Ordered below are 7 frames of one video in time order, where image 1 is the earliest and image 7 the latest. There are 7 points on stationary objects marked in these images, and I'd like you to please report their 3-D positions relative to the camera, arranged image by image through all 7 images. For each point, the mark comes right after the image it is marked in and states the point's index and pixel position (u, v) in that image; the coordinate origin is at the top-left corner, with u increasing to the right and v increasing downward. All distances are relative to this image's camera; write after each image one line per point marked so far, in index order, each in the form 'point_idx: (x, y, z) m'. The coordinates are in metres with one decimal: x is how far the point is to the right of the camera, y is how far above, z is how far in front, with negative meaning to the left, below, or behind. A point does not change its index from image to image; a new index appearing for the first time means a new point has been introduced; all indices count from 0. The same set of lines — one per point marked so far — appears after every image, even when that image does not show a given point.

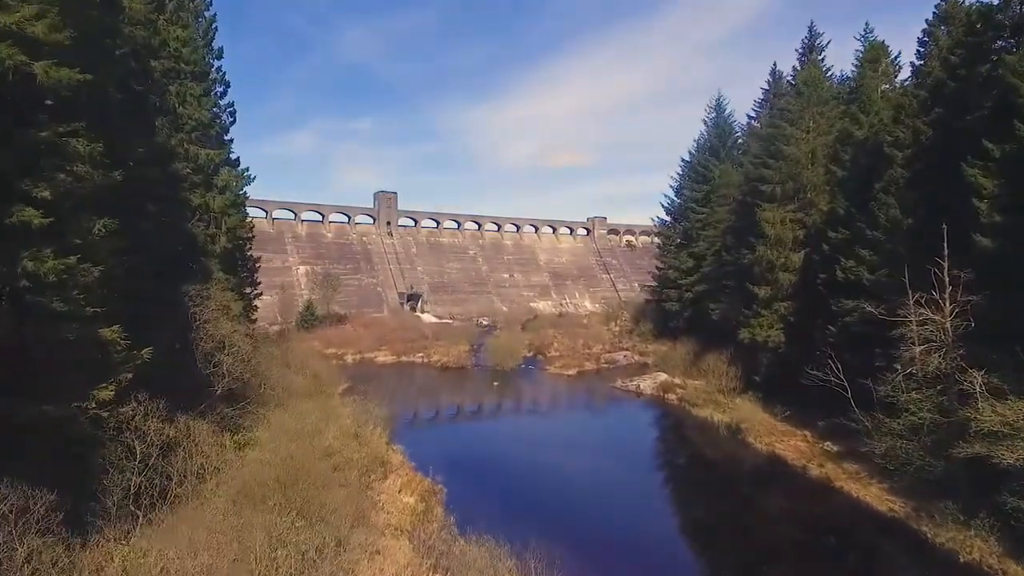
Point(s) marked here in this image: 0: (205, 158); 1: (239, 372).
0: (-8.3, +3.5, +16.1) m
1: (-6.0, -1.9, +13.3) m
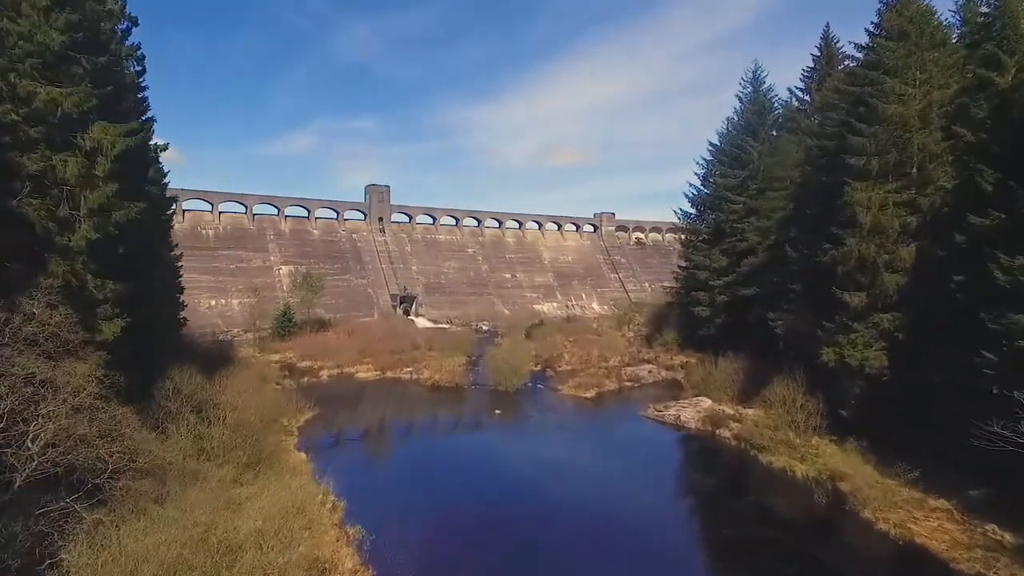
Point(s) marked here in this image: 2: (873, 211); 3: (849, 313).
0: (-8.1, +3.3, +10.5) m
1: (-5.8, -2.1, +7.7) m
2: (+10.0, +2.1, +16.5) m
3: (+9.6, -0.7, +17.0) m
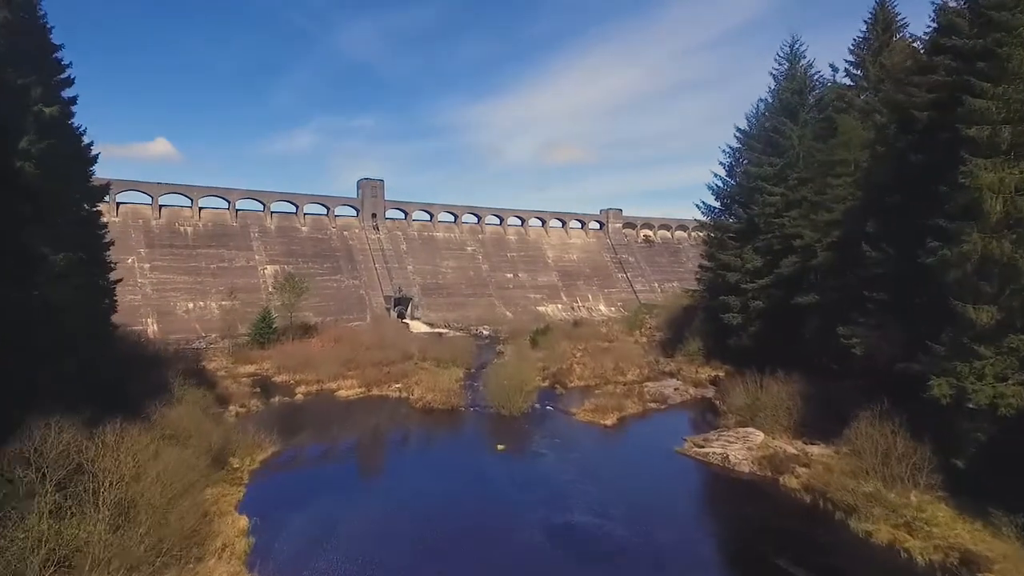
0: (-7.9, +3.0, +6.2) m
1: (-5.6, -2.4, +3.4) m
2: (+10.2, +1.9, +12.3) m
3: (+9.8, -0.9, +12.8) m
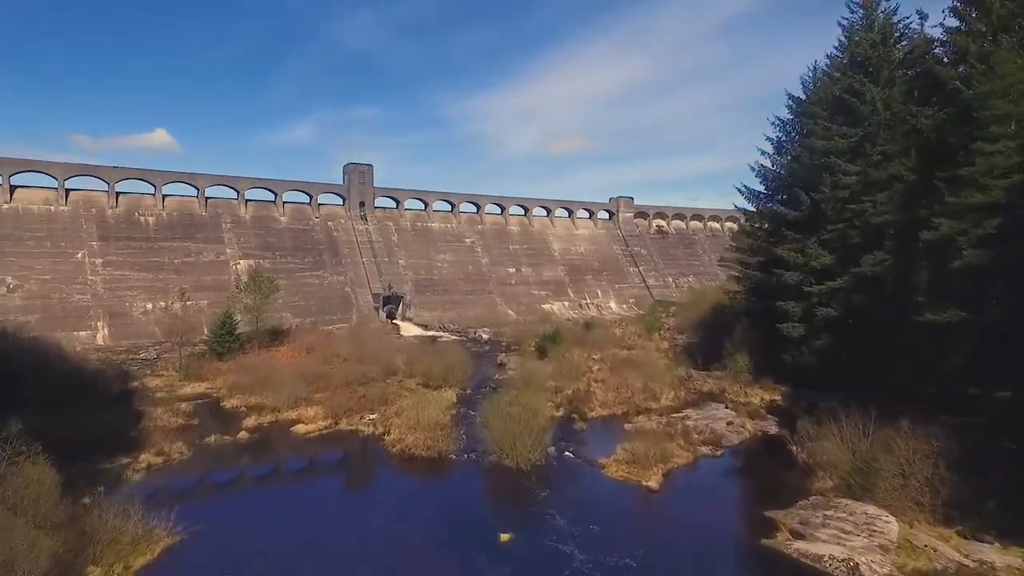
0: (-7.7, +2.5, 0.0) m
1: (-5.4, -3.0, -2.7) m
2: (+10.4, +1.5, +6.1) m
3: (+10.0, -1.3, +6.6) m
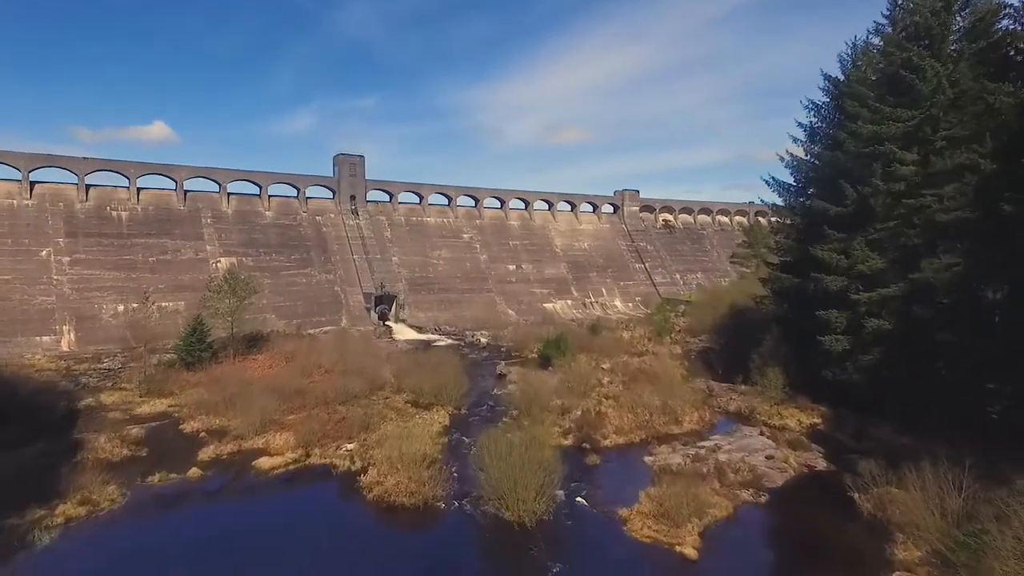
0: (-7.7, +1.9, -3.3) m
1: (-5.4, -3.5, -5.9) m
2: (+10.4, +1.0, +2.8) m
3: (+10.0, -1.8, +3.4) m
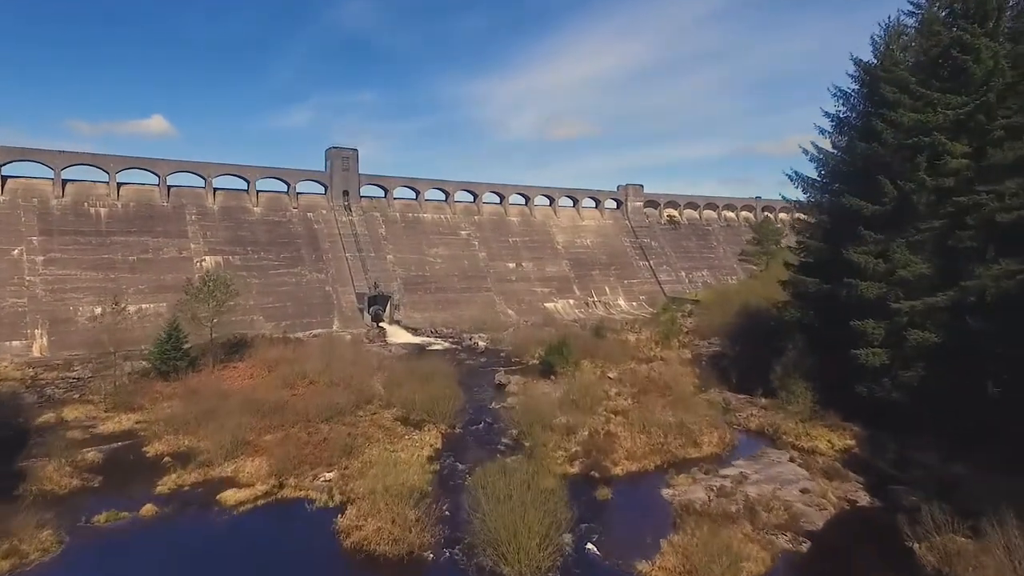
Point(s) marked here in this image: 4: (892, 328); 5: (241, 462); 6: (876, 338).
0: (-7.7, +1.5, -5.6) m
1: (-5.4, -4.0, -8.1) m
2: (+10.4, +0.6, +0.5) m
3: (+10.0, -2.2, +1.1) m
4: (+12.0, -1.3, +18.9) m
5: (-8.6, -5.5, +18.9) m
6: (+11.6, -1.6, +19.2) m
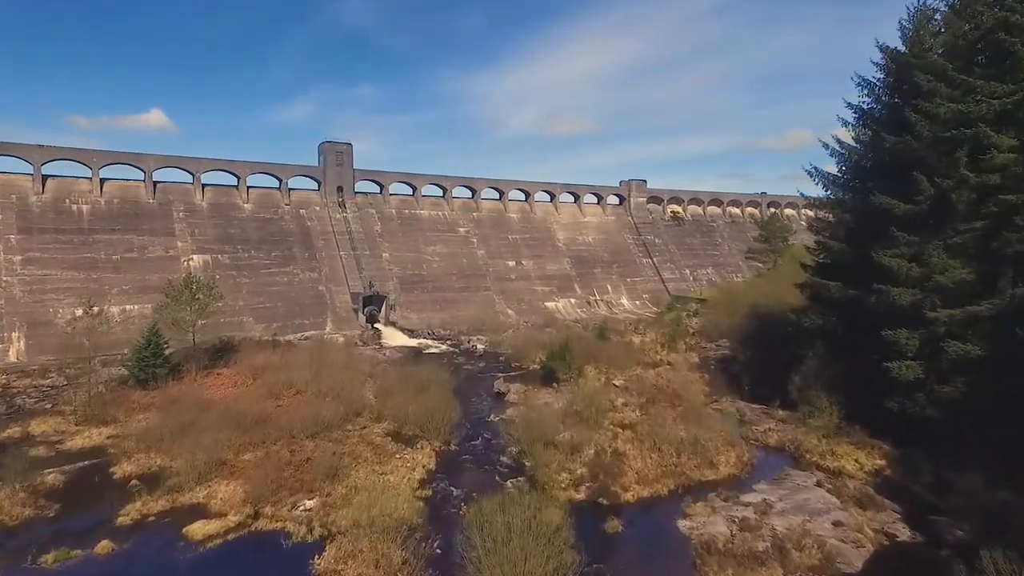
0: (-7.7, +1.1, -7.2) m
1: (-5.4, -4.5, -9.8) m
2: (+10.4, +0.2, -1.2) m
3: (+10.0, -2.6, -0.5) m
4: (+12.0, -1.5, +17.3) m
5: (-8.6, -5.7, +17.3) m
6: (+11.6, -1.8, +17.5) m
